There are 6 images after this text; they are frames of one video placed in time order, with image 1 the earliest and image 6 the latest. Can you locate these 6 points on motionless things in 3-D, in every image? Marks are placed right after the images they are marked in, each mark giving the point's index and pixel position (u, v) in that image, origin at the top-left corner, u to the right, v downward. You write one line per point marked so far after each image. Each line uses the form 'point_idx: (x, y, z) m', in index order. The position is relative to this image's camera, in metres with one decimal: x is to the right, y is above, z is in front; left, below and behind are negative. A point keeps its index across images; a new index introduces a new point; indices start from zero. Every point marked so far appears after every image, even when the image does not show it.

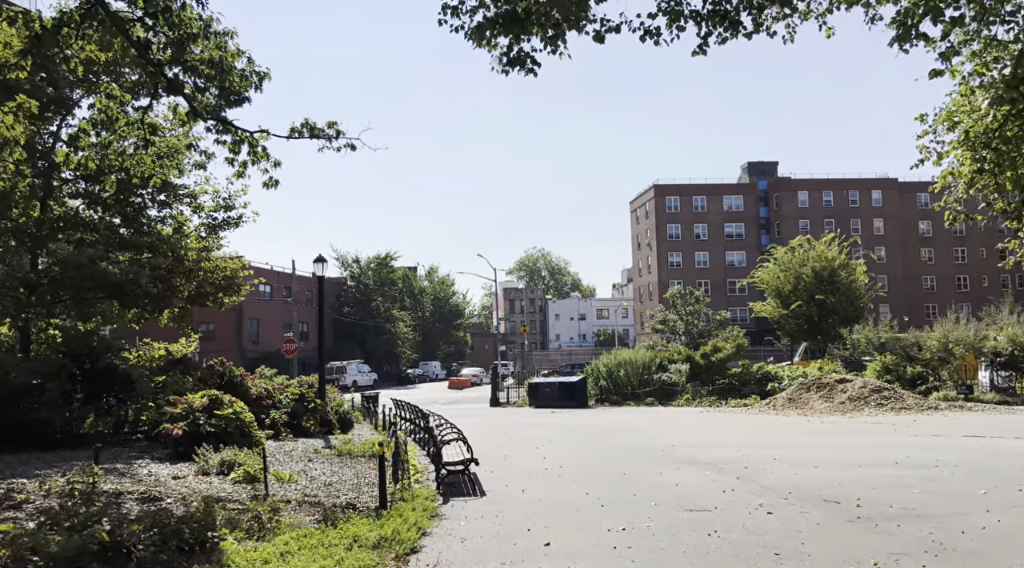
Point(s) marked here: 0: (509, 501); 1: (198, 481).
0: (0.0, -2.3, +9.9) m
1: (-3.6, -2.3, +10.8) m
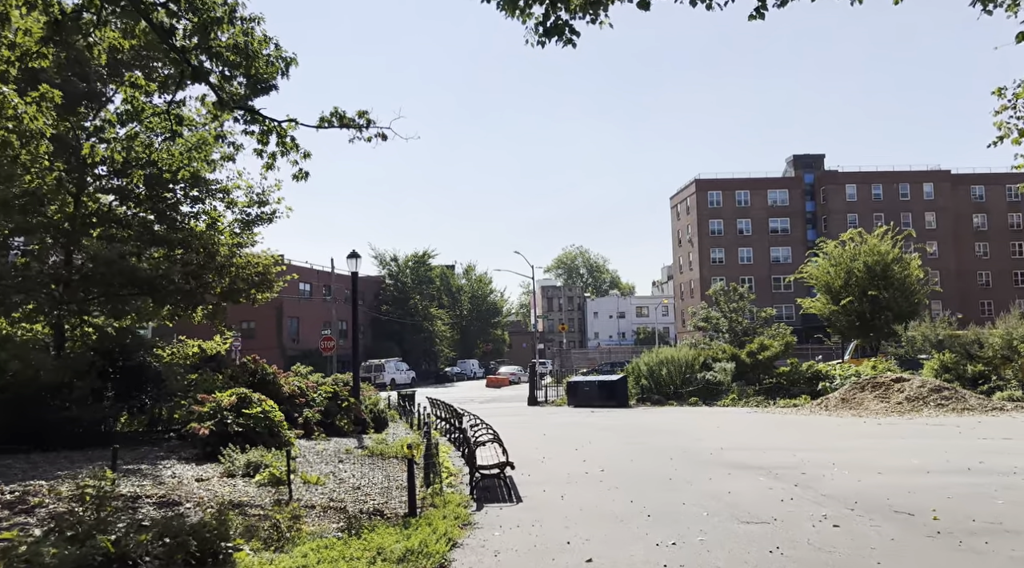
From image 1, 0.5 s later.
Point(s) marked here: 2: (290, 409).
0: (+0.4, -2.2, +9.2) m
1: (-3.2, -2.2, +10.4) m
2: (-4.2, -2.3, +17.5) m
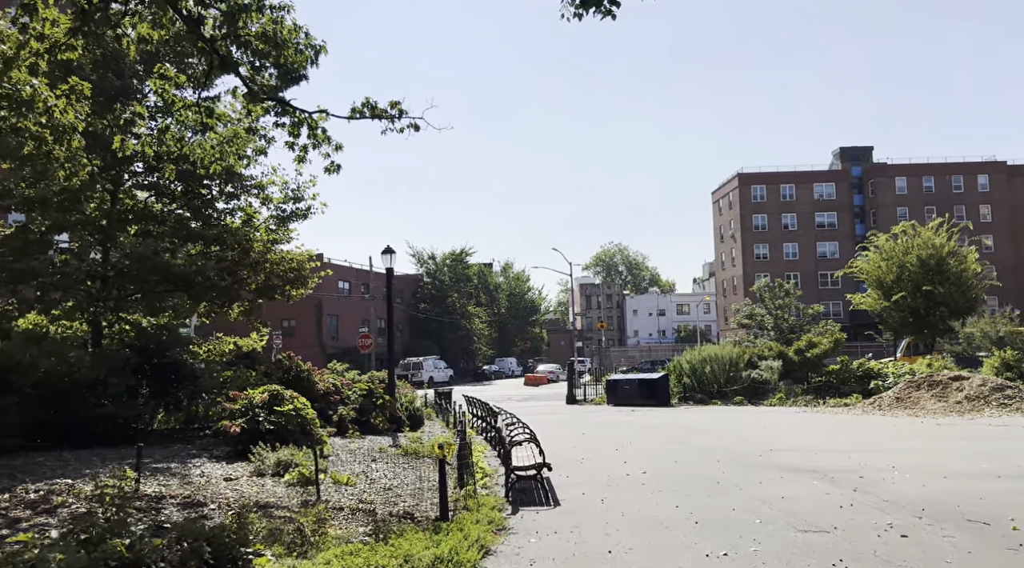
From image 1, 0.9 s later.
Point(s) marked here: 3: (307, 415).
0: (+0.7, -2.2, +8.8) m
1: (-2.8, -2.2, +10.1) m
2: (-3.5, -2.2, +17.3) m
3: (-2.8, -1.8, +13.0) m
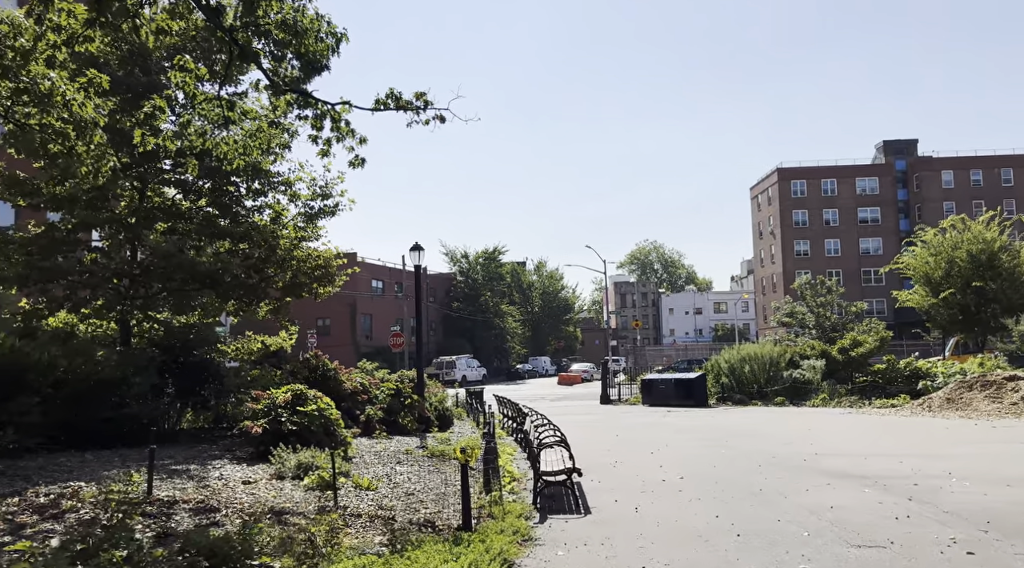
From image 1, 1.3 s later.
0: (+1.0, -2.1, +8.3) m
1: (-2.5, -2.1, +9.7) m
2: (-2.9, -2.2, +16.9) m
3: (-2.4, -1.8, +12.6) m
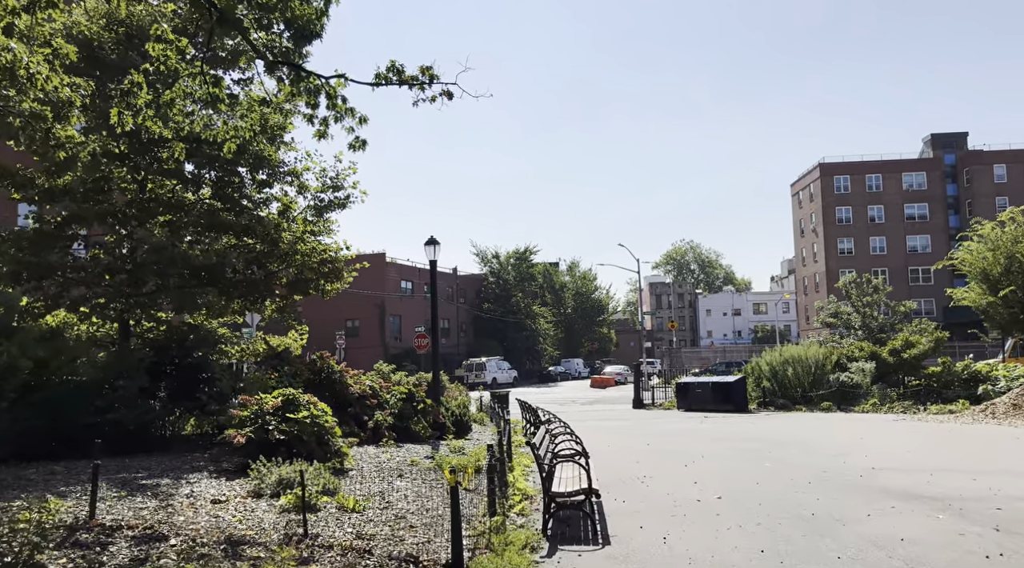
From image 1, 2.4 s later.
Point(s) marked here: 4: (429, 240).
0: (+1.0, -2.0, +6.9) m
1: (-2.5, -2.0, +8.4) m
2: (-2.6, -2.1, +15.6) m
3: (-2.3, -1.7, +11.3) m
4: (-1.6, +0.9, +18.7) m
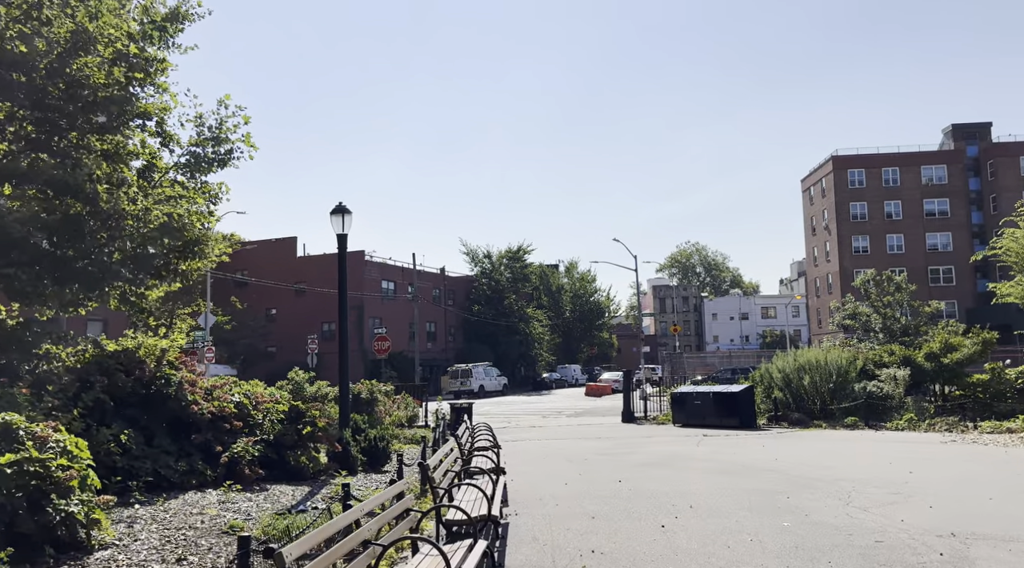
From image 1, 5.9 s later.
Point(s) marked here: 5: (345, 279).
0: (-0.1, -1.7, +2.3) m
1: (-3.6, -1.7, +3.9) m
2: (-3.6, -1.8, +11.1) m
3: (-3.3, -1.4, +6.8) m
4: (-2.6, +1.2, +14.2) m
5: (-2.5, +0.1, +14.2) m
